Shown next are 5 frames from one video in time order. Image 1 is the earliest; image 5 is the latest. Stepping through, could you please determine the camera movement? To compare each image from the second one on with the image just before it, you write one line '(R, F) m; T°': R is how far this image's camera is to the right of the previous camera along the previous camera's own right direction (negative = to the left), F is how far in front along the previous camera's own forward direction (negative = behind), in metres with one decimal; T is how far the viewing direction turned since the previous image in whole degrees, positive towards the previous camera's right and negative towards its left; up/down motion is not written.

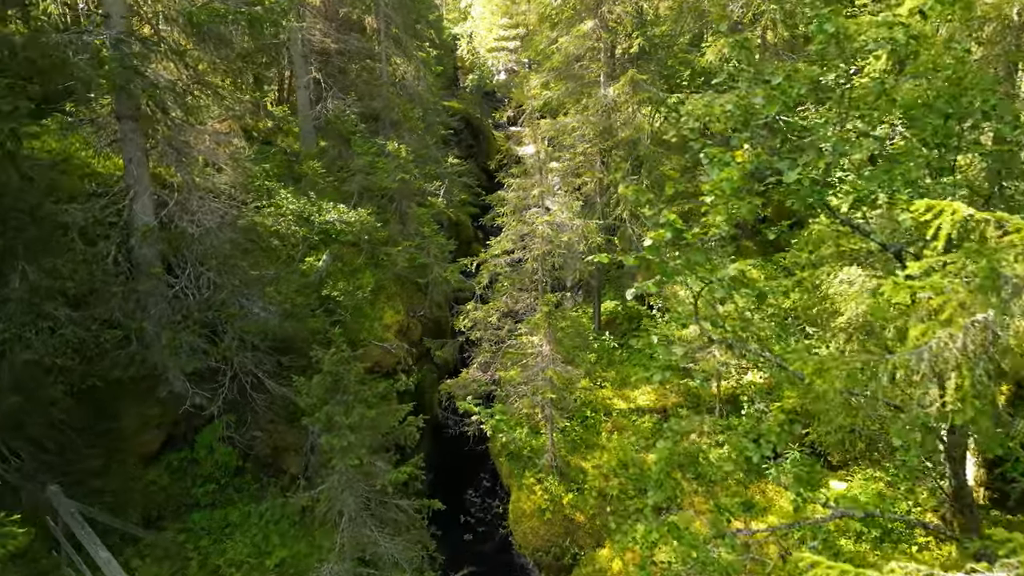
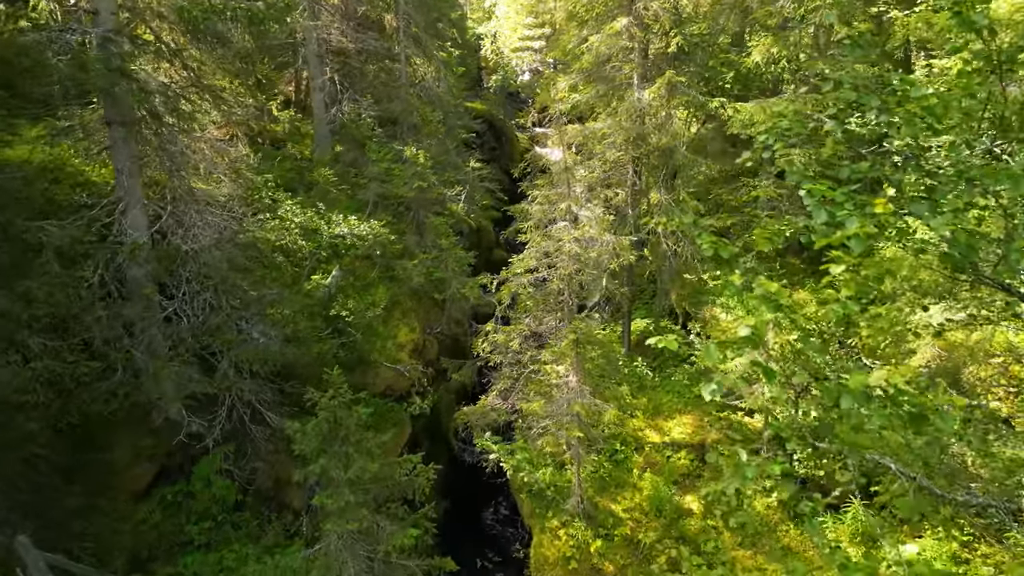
(0.0, +0.9) m; -2°
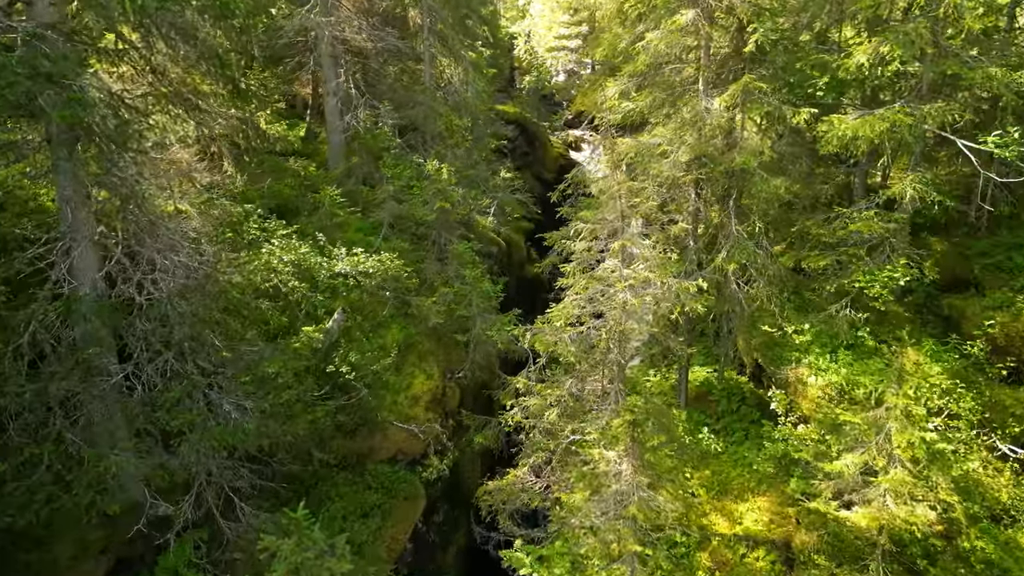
(-0.1, +1.9) m; -2°
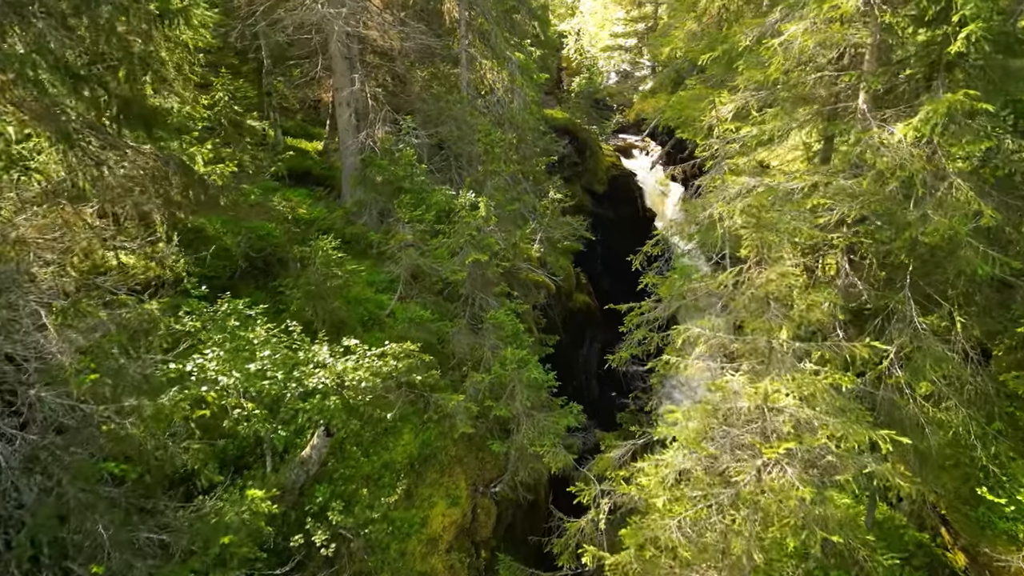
(-0.2, +3.1) m; -3°
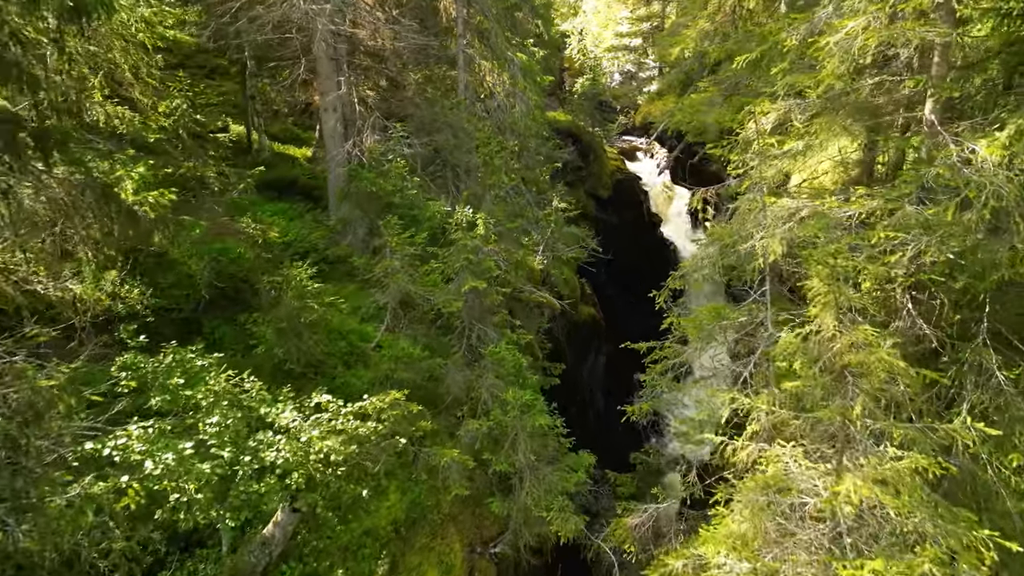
(0.0, +1.0) m; 0°
